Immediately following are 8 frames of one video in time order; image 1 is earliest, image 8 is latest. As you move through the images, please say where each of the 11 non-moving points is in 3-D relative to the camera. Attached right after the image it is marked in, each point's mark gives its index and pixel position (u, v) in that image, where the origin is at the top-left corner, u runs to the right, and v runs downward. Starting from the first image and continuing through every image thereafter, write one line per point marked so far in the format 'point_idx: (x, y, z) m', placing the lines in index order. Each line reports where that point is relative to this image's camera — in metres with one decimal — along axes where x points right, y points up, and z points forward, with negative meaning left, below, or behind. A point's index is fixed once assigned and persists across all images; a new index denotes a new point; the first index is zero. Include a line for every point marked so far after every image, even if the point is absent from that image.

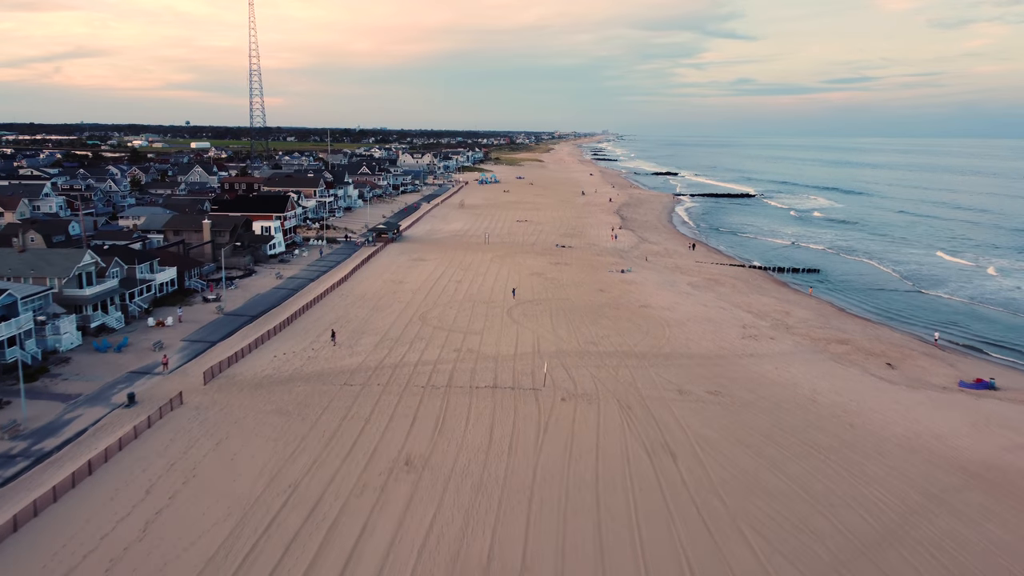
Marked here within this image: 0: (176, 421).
0: (-7.5, -3.0, +16.8) m
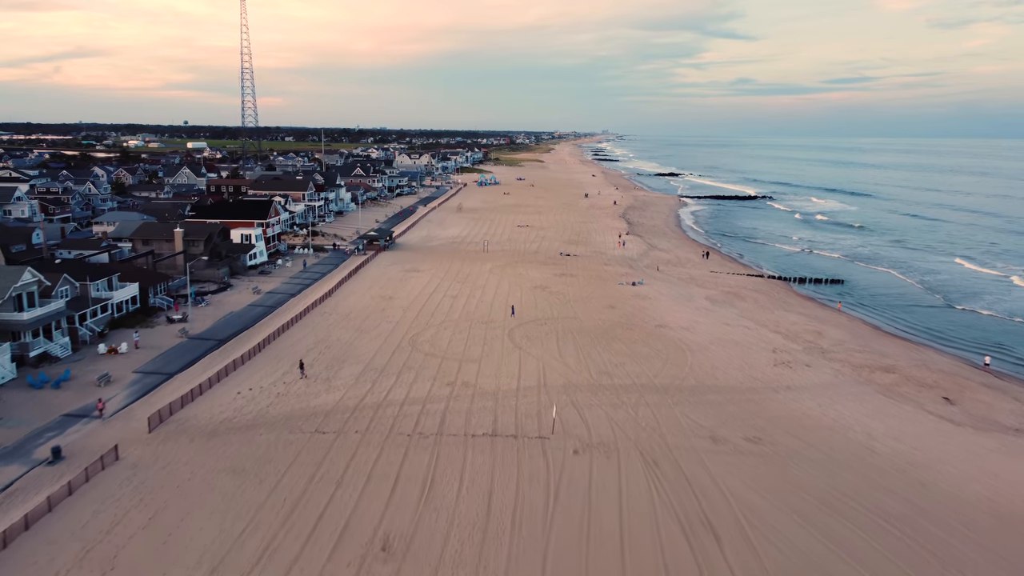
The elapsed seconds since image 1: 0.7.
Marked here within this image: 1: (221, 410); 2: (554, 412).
0: (-7.4, -3.6, +13.8) m
1: (-6.7, -2.8, +17.4) m
2: (+1.0, -2.9, +17.9) m
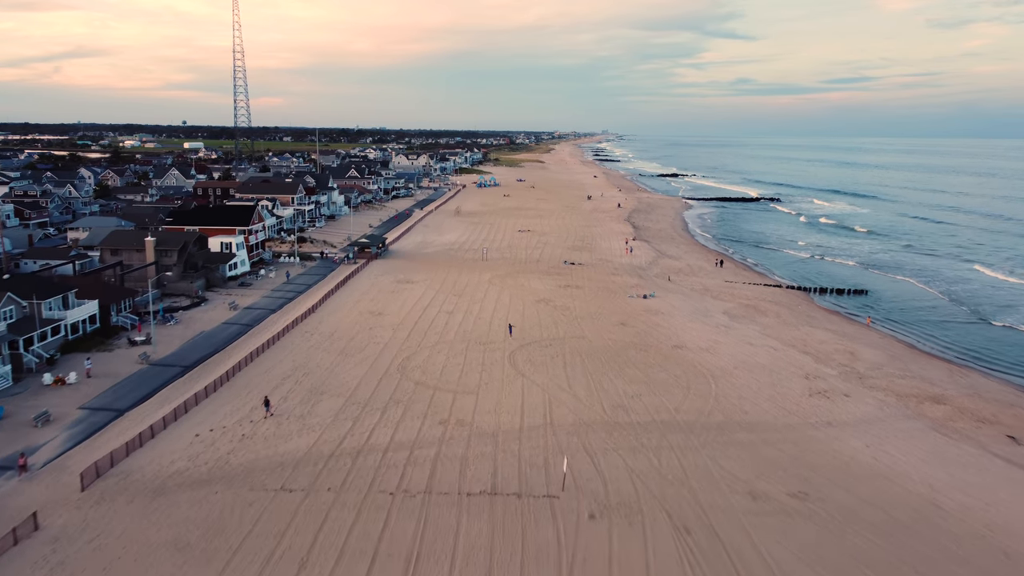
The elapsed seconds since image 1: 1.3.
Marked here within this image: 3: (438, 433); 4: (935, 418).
0: (-7.4, -4.2, +11.2) m
1: (-6.7, -3.4, +14.8) m
2: (+1.0, -3.5, +15.3) m
3: (-1.6, -3.2, +16.6) m
4: (+10.8, -3.3, +19.2) m
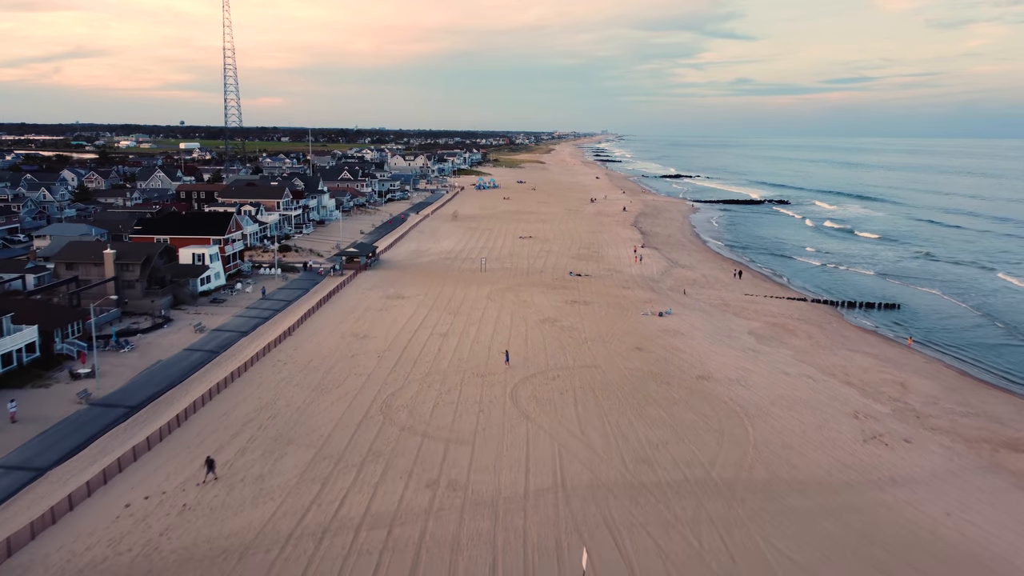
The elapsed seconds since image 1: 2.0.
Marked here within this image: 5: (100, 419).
0: (-7.3, -4.8, +8.1) m
1: (-6.6, -4.0, +11.7) m
2: (+1.1, -4.1, +12.2) m
3: (-1.6, -3.8, +13.5) m
4: (+10.8, -3.9, +16.2) m
5: (-9.3, -3.0, +17.0) m
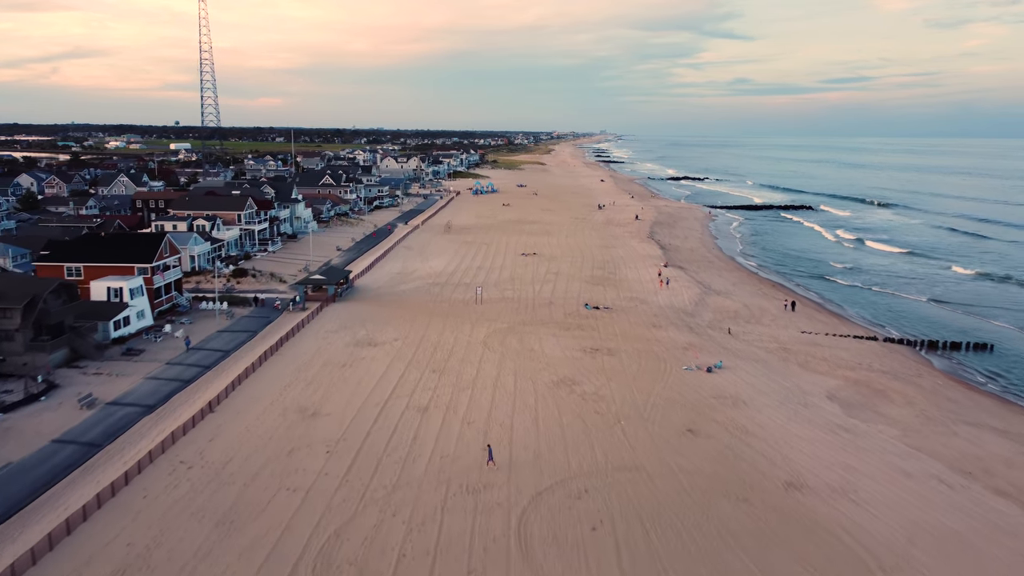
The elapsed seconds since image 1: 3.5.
0: (-7.2, -6.2, +1.6) m
1: (-6.5, -5.4, +5.2) m
2: (+1.2, -5.5, +5.7) m
3: (-1.4, -5.2, +7.0) m
4: (+11.0, -5.3, +9.7) m
5: (-9.2, -4.3, +10.5) m
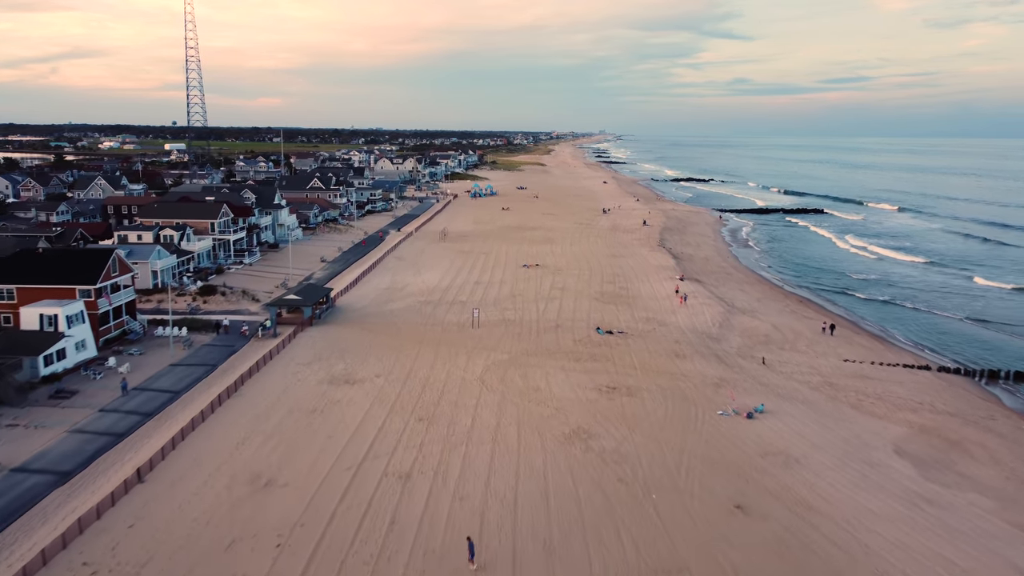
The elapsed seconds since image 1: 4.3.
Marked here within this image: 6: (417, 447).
0: (-7.1, -6.9, -1.9) m
1: (-6.4, -6.1, +1.7) m
2: (+1.3, -6.2, +2.2) m
3: (-1.4, -5.9, +3.5) m
4: (+11.0, -6.0, +6.2) m
5: (-9.1, -5.1, +7.0) m
6: (-2.0, -3.3, +15.7) m
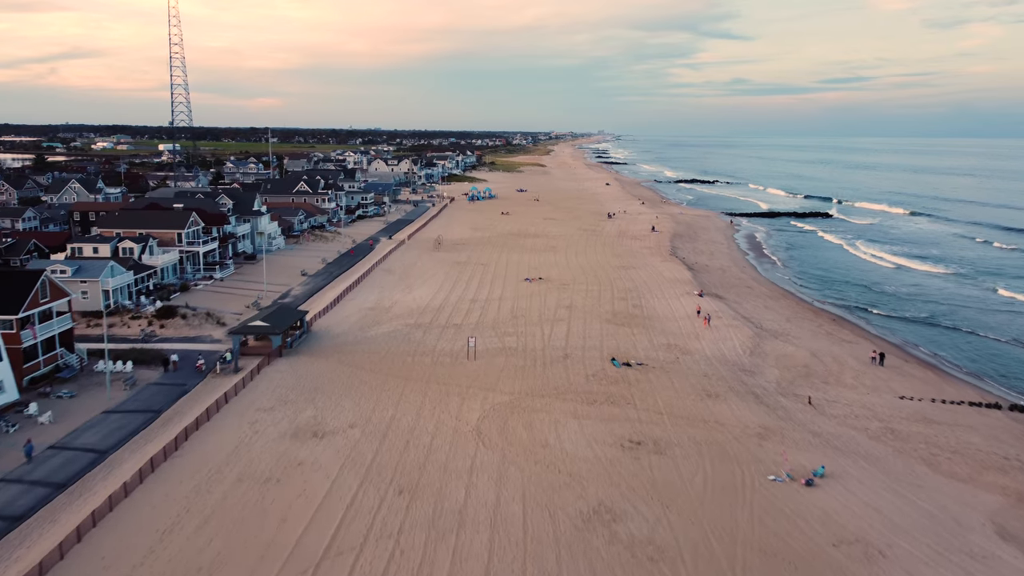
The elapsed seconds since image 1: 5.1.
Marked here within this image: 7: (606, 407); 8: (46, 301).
0: (-7.0, -7.6, -5.4) m
1: (-6.3, -6.8, -1.8) m
2: (+1.4, -6.9, -1.3) m
3: (-1.3, -6.6, 0.0) m
4: (+11.1, -6.7, +2.8) m
5: (-9.0, -5.8, +3.5) m
6: (-1.9, -4.0, +12.3) m
7: (+2.3, -2.9, +18.2) m
8: (-12.1, -0.4, +19.6) m
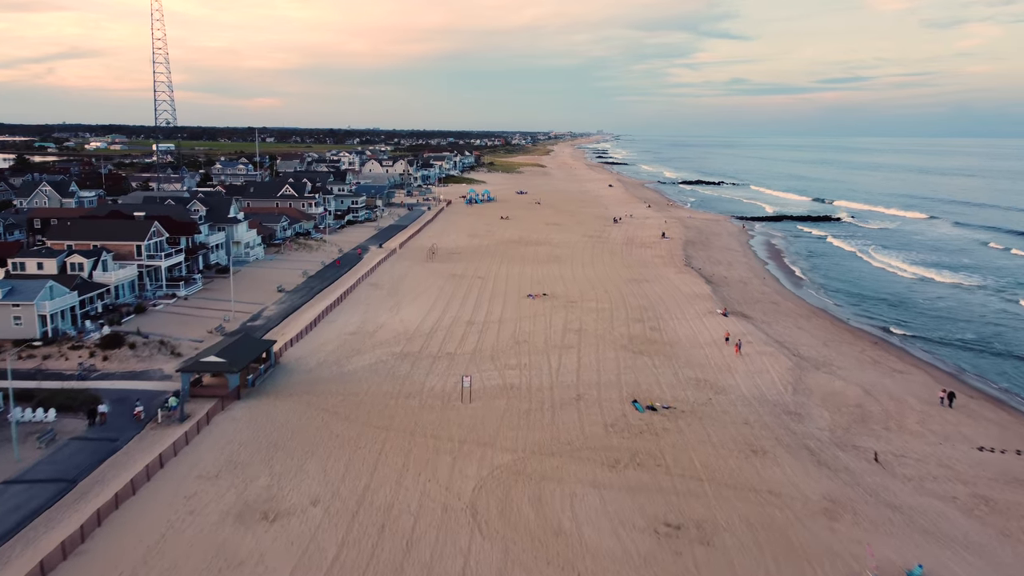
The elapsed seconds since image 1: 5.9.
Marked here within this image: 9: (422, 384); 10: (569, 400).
0: (-6.9, -8.3, -8.9) m
1: (-6.2, -7.5, -5.3) m
2: (+1.5, -7.6, -4.7) m
3: (-1.2, -7.3, -3.5) m
4: (+11.2, -7.4, -0.7) m
5: (-8.9, -6.5, 0.0) m
6: (-1.8, -4.7, +8.8) m
7: (+2.4, -3.6, +14.7) m
8: (-12.0, -1.1, +16.1) m
9: (-2.3, -2.5, +19.4) m
10: (+1.4, -2.7, +18.4) m
